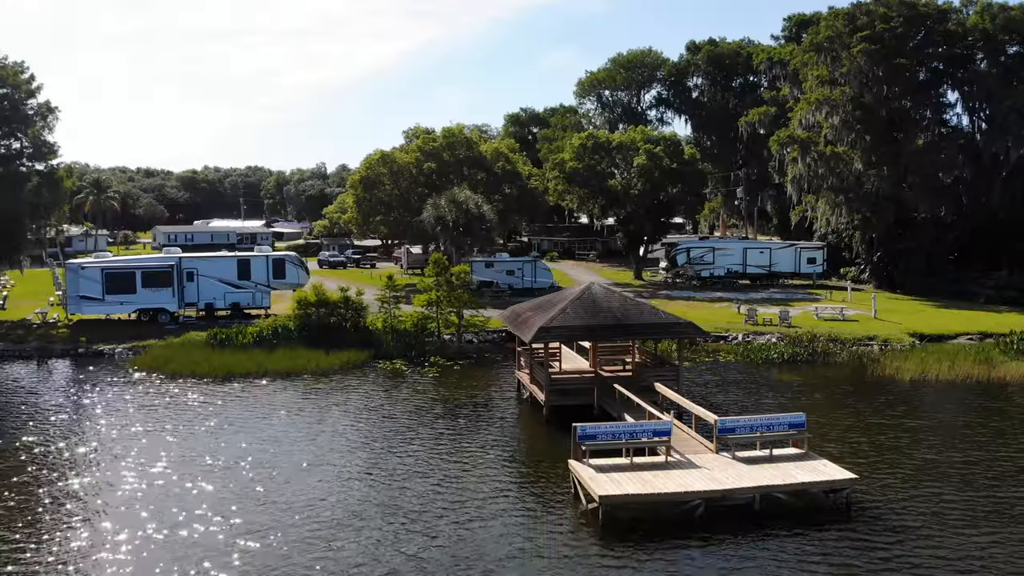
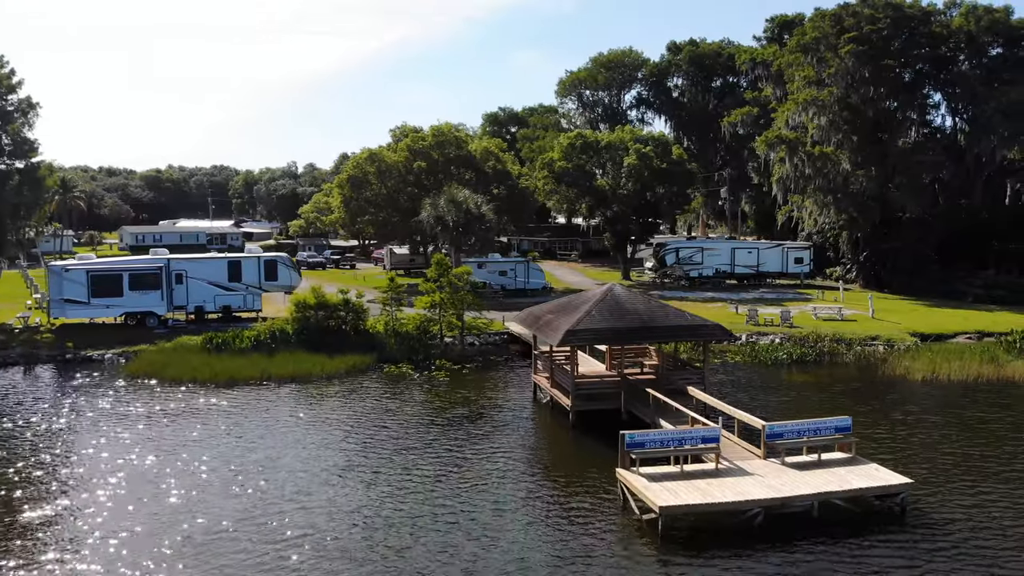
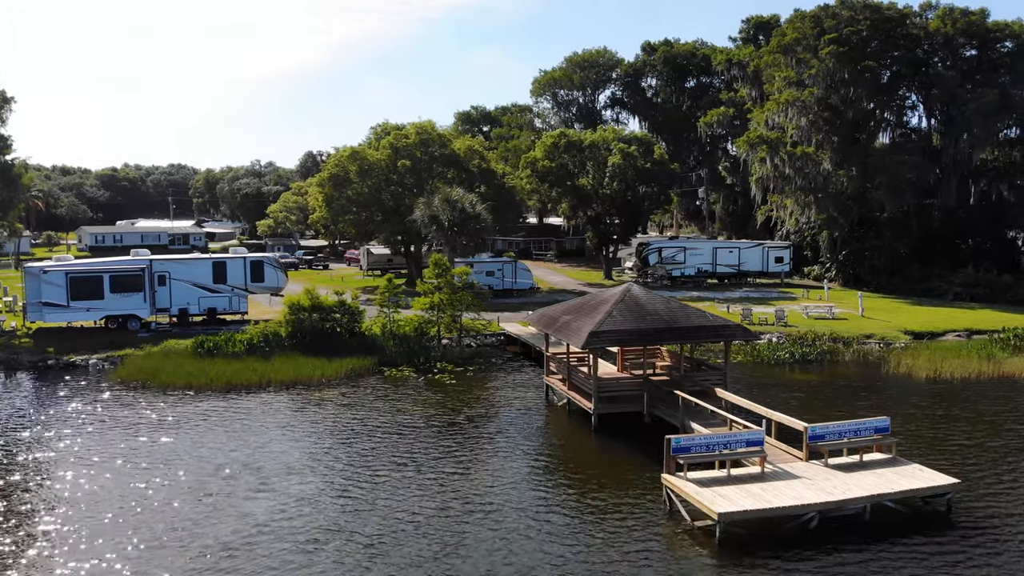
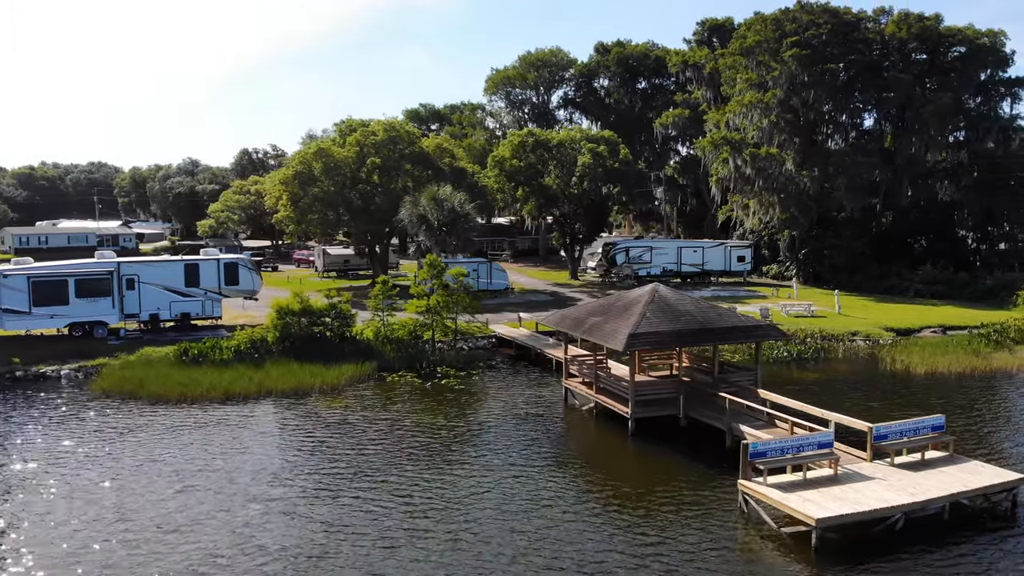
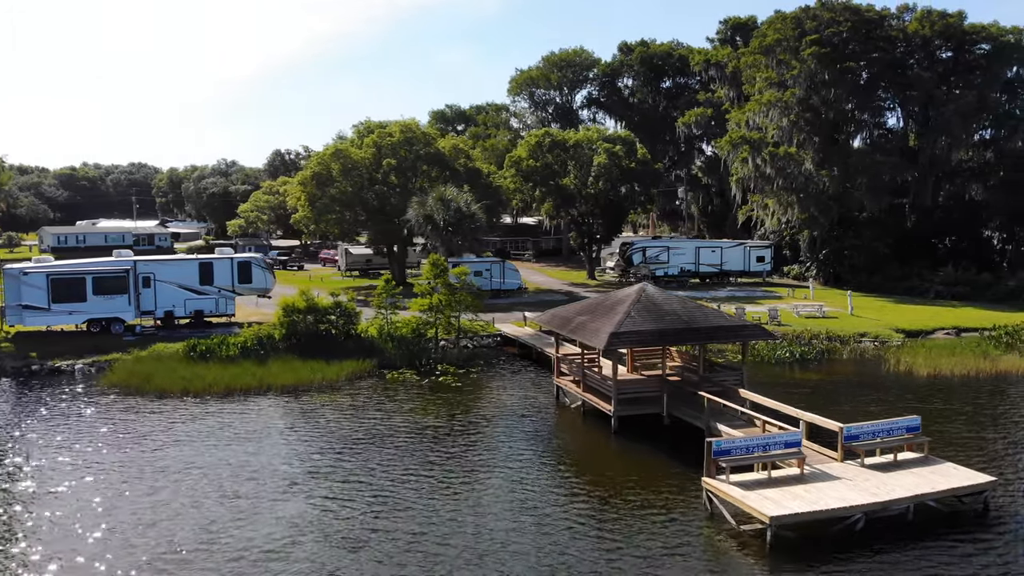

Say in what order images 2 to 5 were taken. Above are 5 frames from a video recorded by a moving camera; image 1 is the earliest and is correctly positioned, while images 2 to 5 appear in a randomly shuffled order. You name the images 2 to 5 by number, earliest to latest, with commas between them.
2, 3, 5, 4
